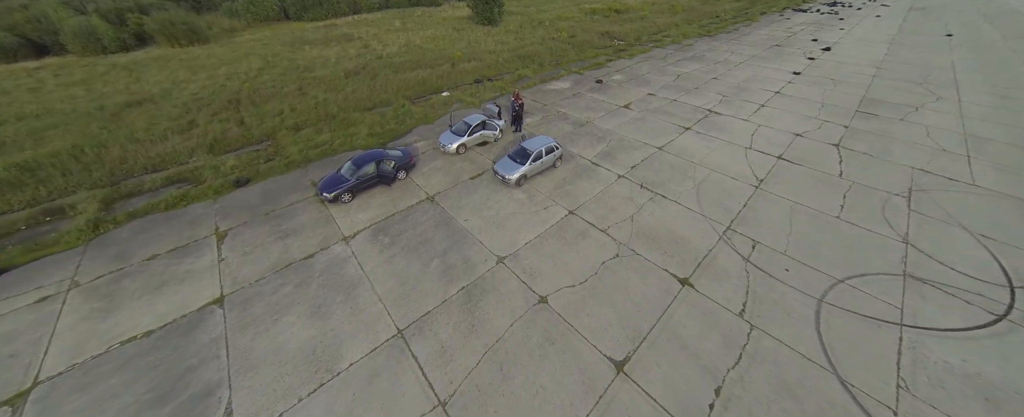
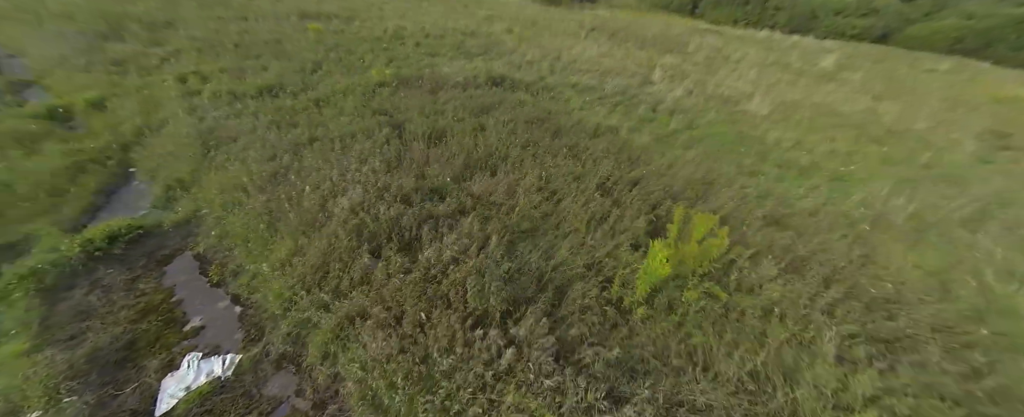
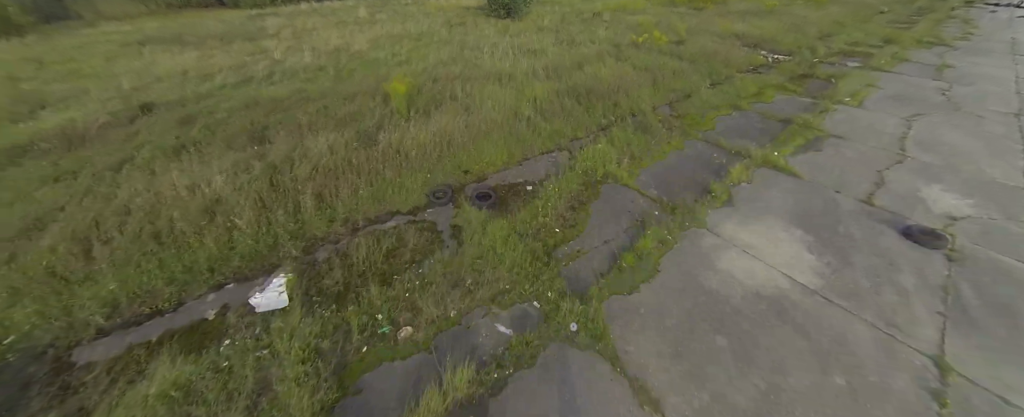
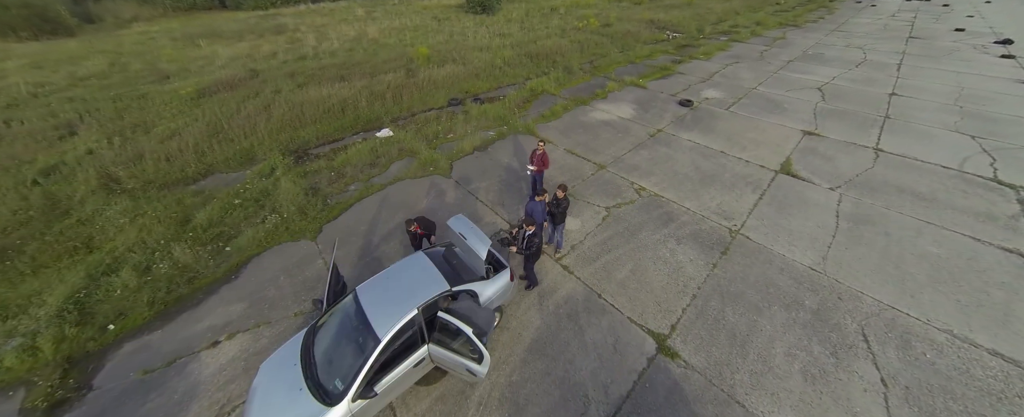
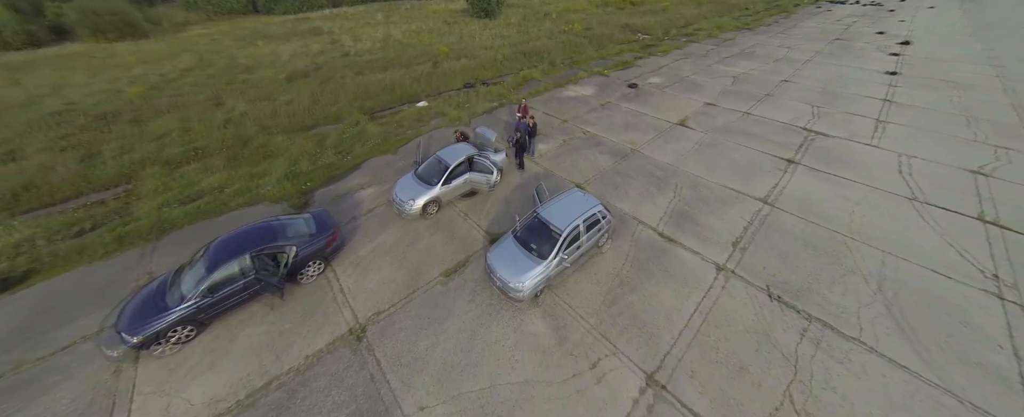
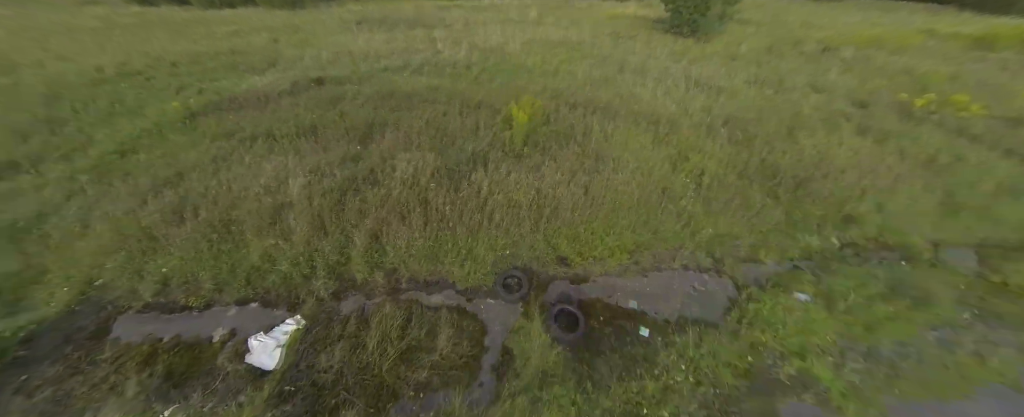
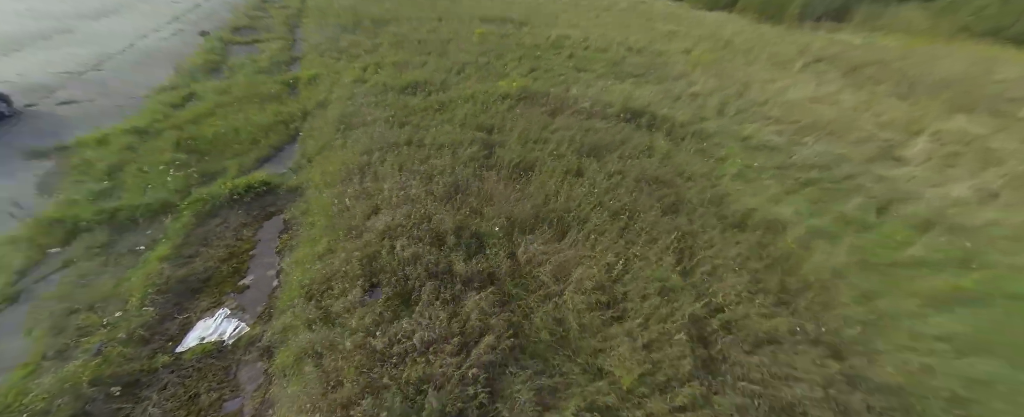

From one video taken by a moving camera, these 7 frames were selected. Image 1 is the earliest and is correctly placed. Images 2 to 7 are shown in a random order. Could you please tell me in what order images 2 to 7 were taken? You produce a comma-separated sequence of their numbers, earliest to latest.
5, 4, 3, 6, 2, 7
